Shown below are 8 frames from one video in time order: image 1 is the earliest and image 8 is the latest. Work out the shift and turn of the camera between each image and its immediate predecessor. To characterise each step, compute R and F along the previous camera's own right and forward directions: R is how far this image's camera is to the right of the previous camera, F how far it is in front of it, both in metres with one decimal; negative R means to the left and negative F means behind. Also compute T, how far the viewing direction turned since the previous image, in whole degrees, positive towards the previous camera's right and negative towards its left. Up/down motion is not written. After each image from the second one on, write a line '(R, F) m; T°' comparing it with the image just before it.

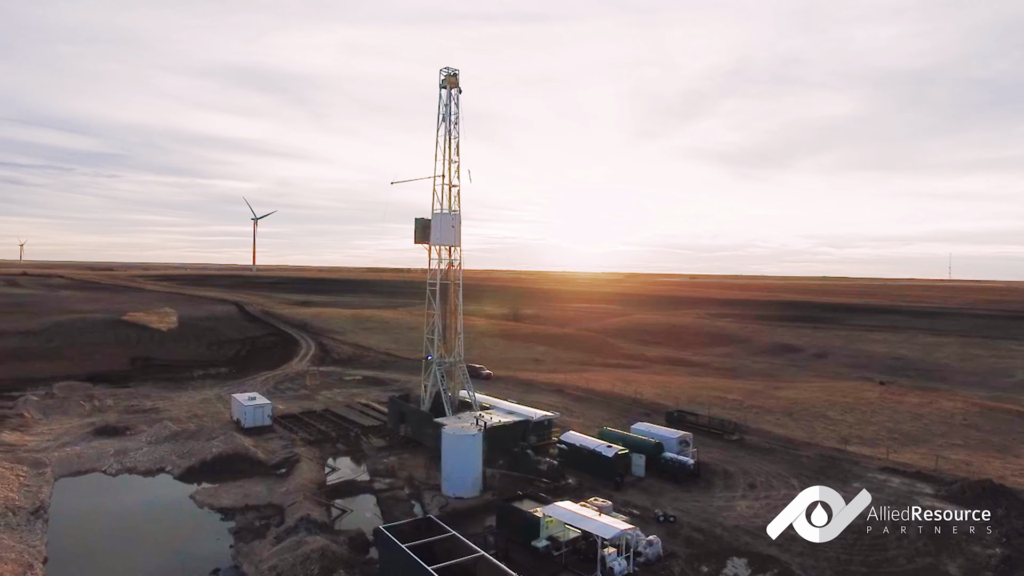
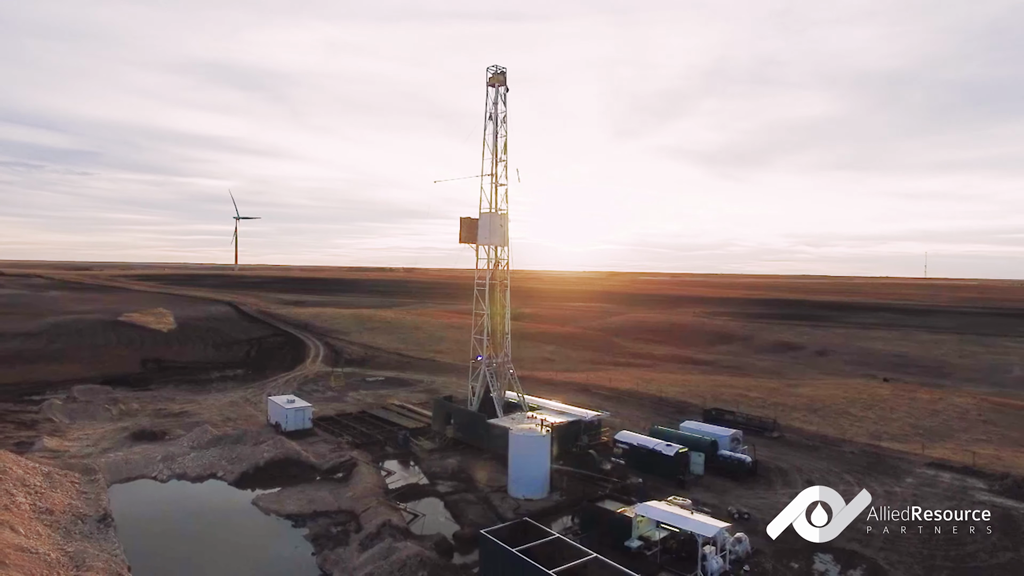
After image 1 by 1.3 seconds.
(-3.2, +0.1) m; +2°
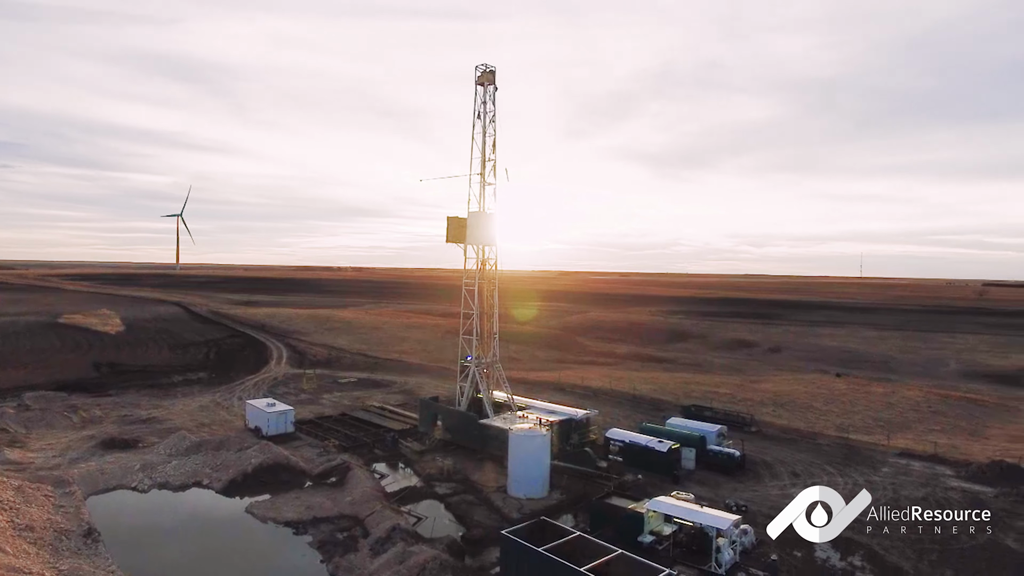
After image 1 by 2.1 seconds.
(-1.9, +0.1) m; +5°
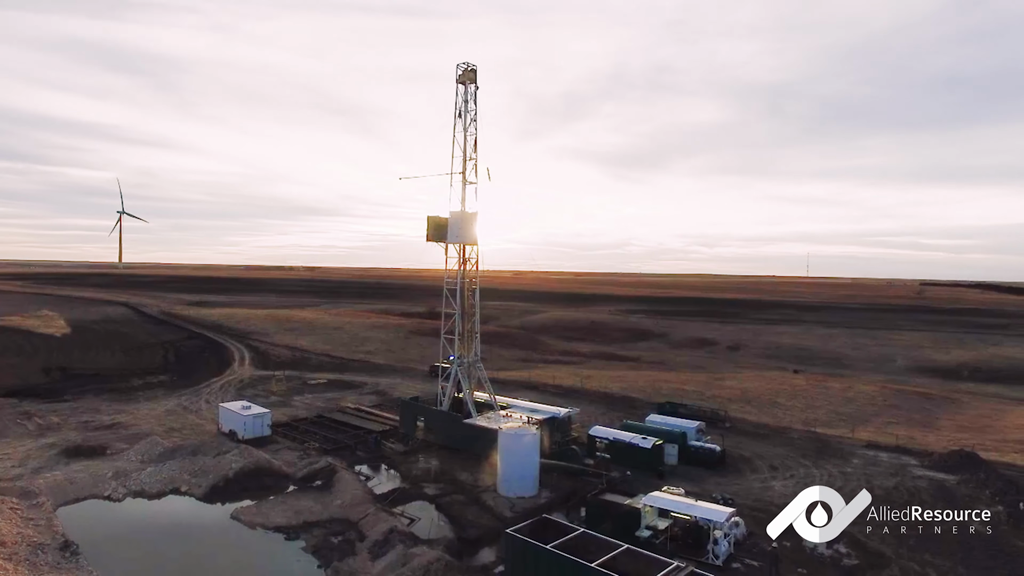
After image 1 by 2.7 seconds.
(-1.3, 0.0) m; +4°
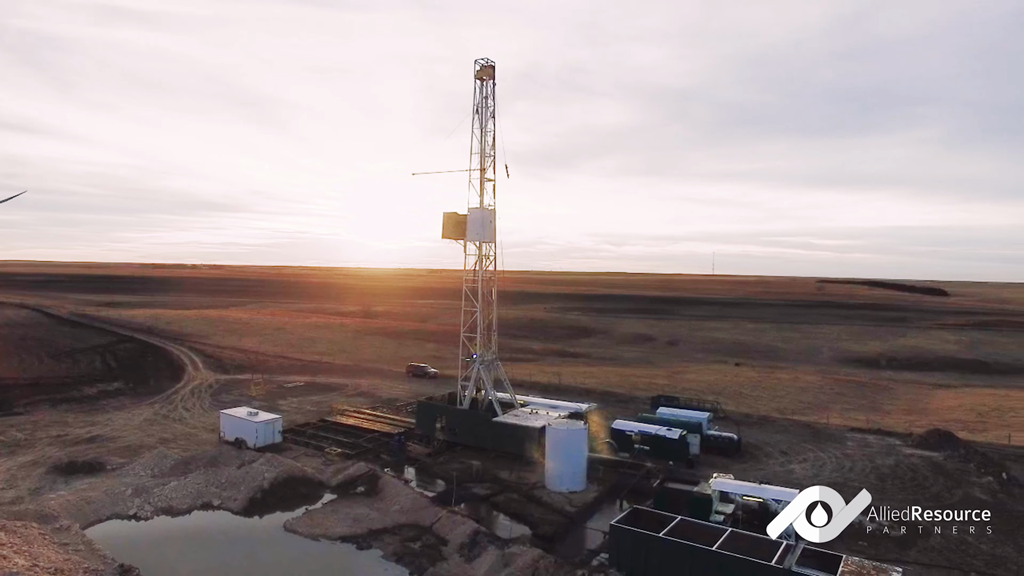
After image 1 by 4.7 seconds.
(-5.1, +0.3) m; +8°
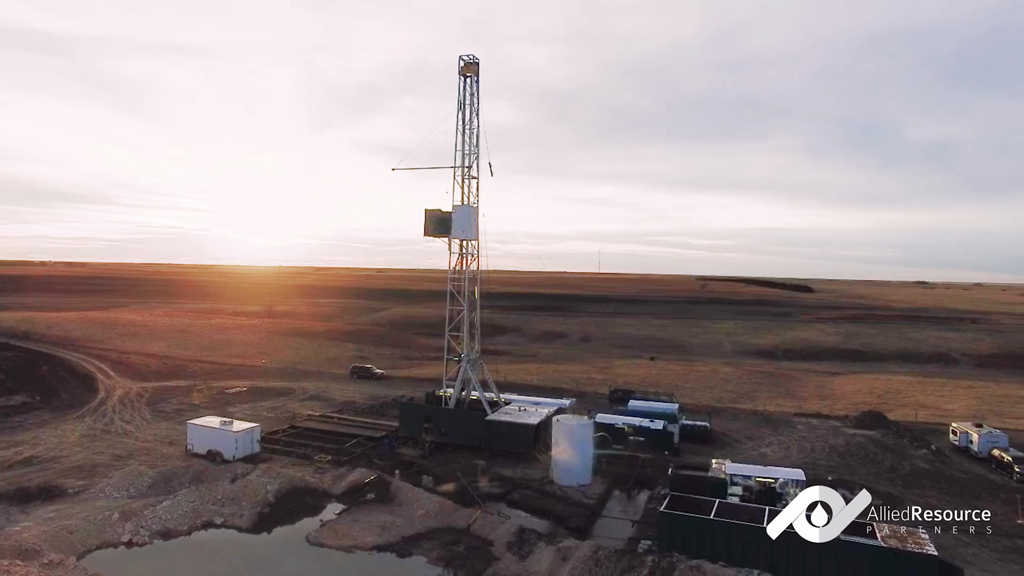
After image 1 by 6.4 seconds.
(-4.6, +0.4) m; +11°
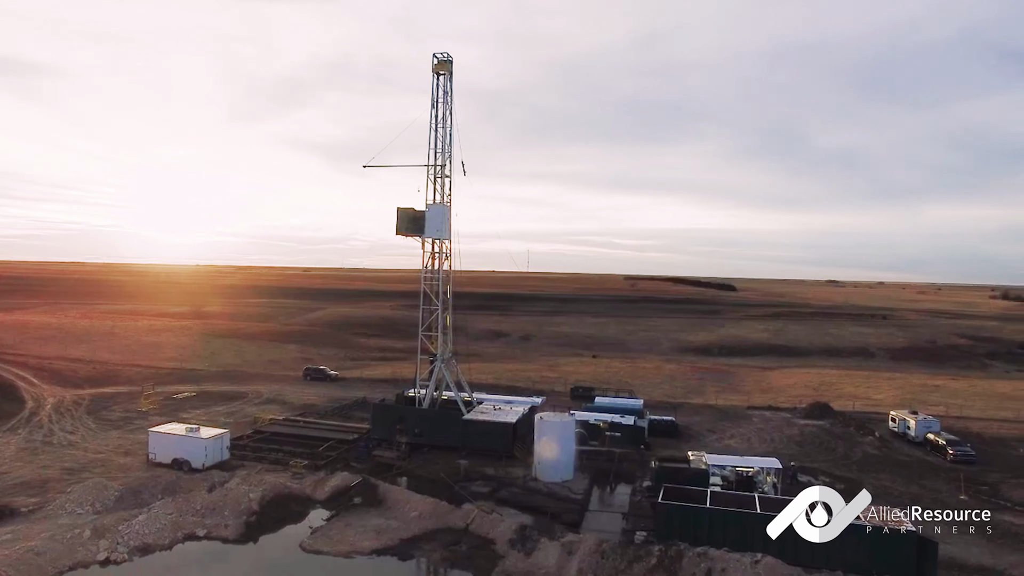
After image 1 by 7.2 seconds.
(-2.1, 0.0) m; +7°
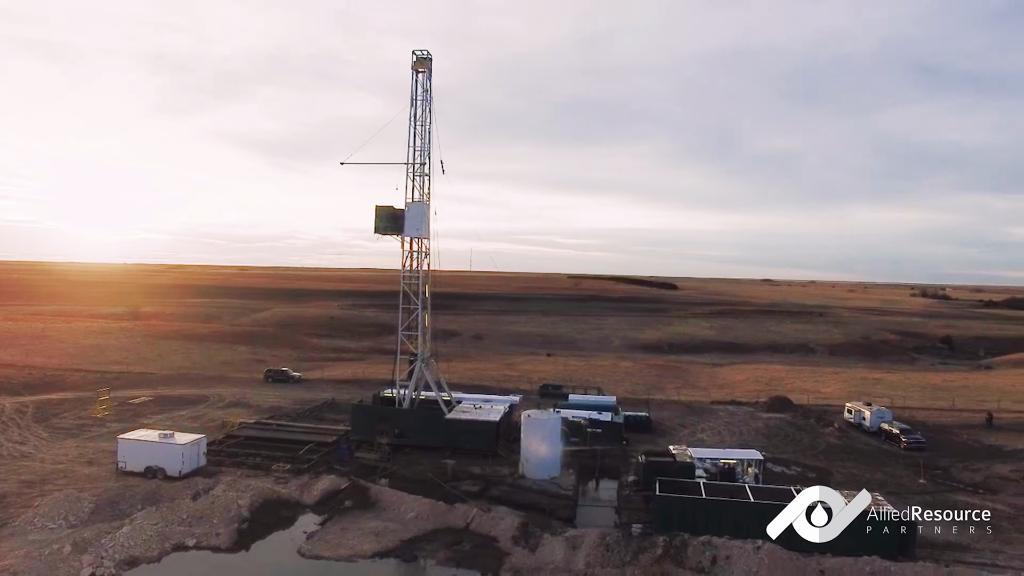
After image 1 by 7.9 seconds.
(-1.8, 0.0) m; +5°
